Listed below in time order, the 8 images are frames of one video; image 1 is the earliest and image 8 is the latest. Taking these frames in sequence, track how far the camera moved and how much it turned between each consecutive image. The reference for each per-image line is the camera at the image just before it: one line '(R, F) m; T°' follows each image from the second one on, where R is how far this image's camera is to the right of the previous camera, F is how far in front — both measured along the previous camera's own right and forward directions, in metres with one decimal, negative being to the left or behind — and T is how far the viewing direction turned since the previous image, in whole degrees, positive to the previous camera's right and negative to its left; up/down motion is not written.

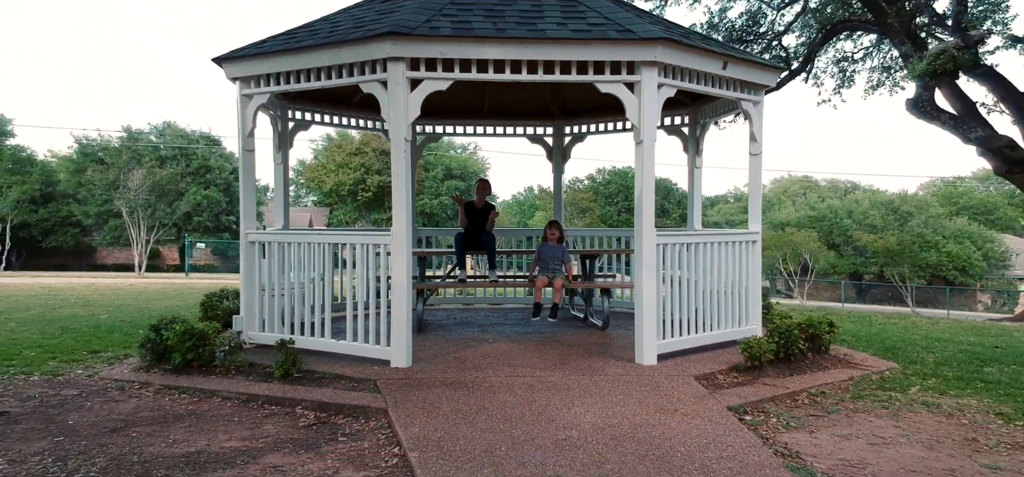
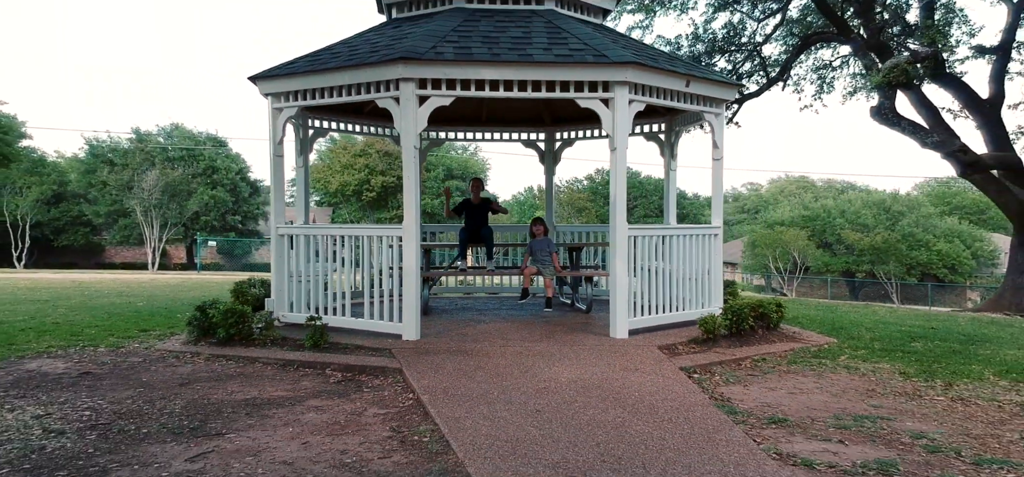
(+0.1, -1.1) m; 0°
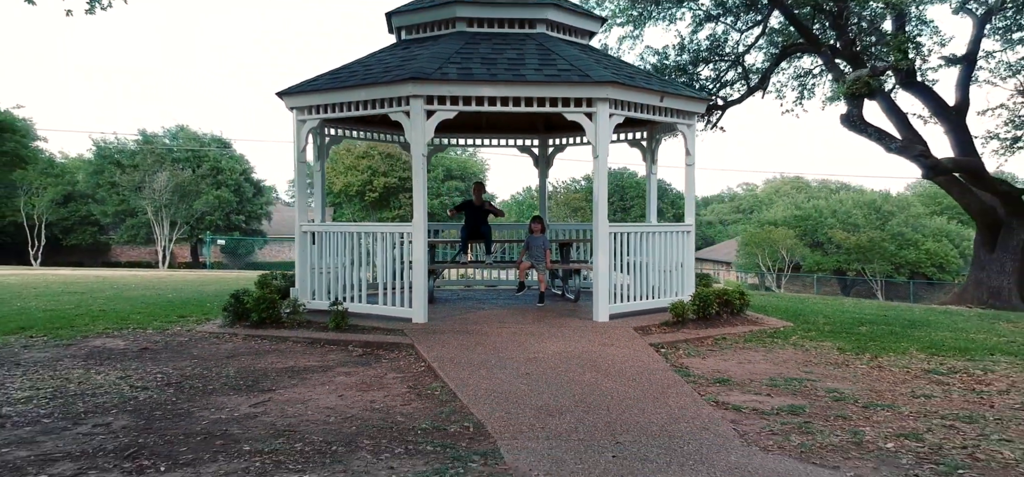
(0.0, -1.1) m; 0°
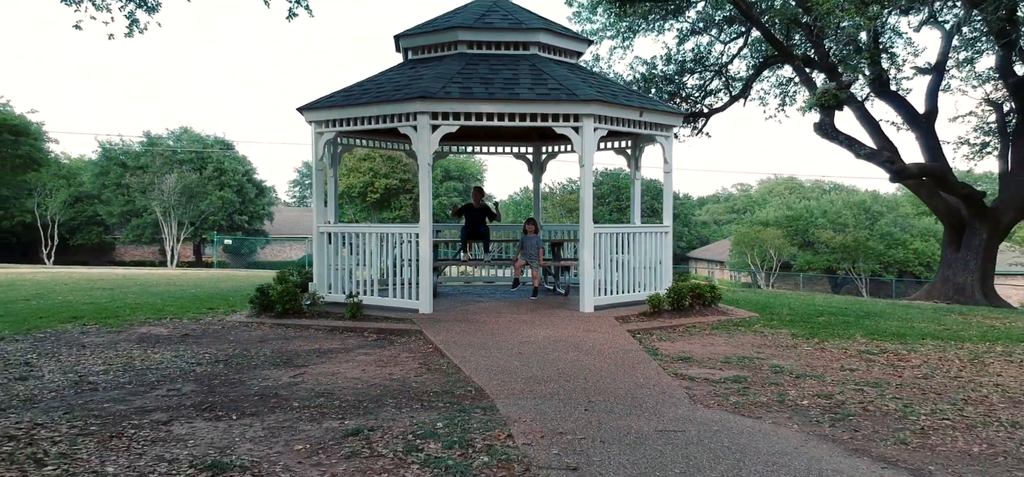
(0.0, -1.0) m; 0°
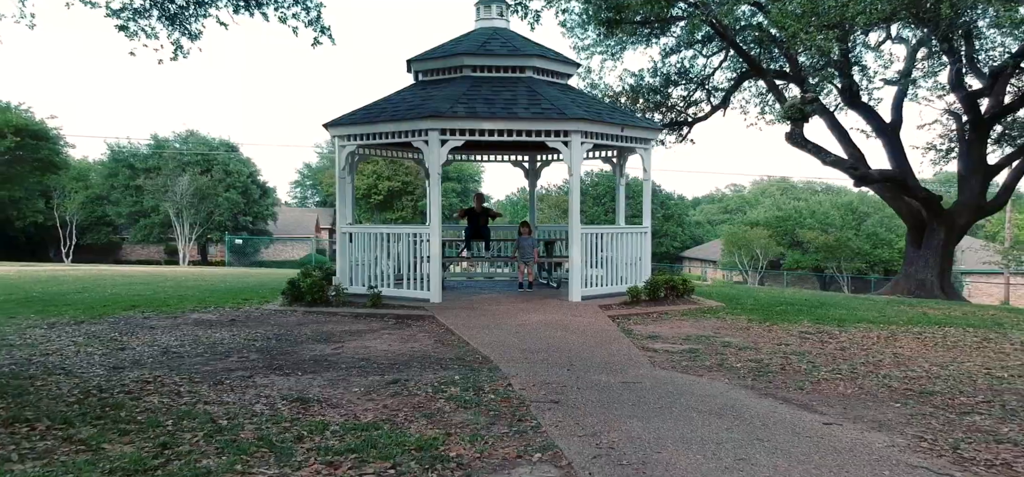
(0.0, -1.4) m; 0°
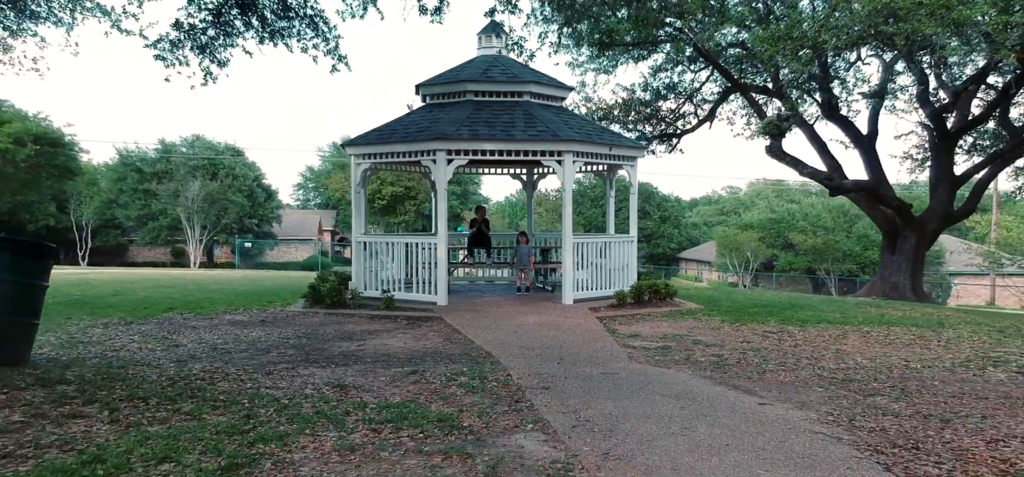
(0.0, -1.2) m; 0°
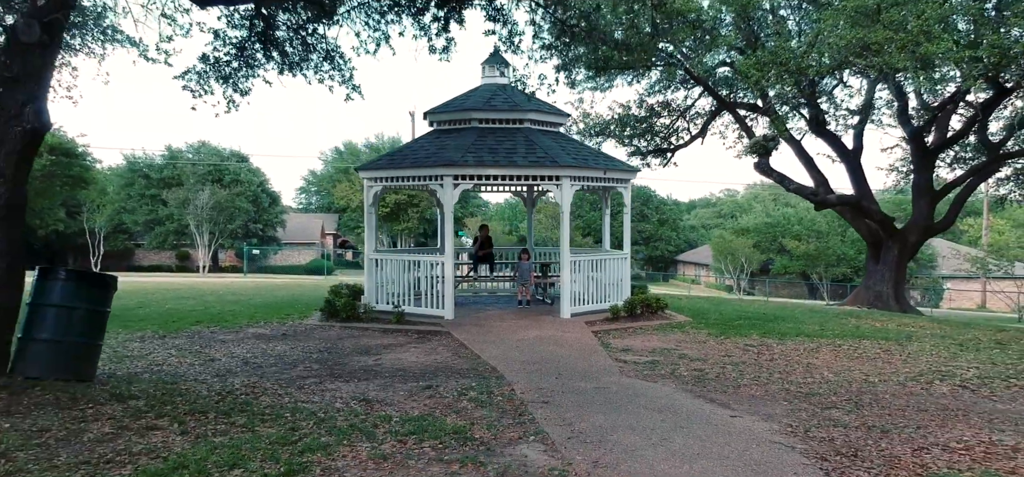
(0.0, -0.9) m; 0°
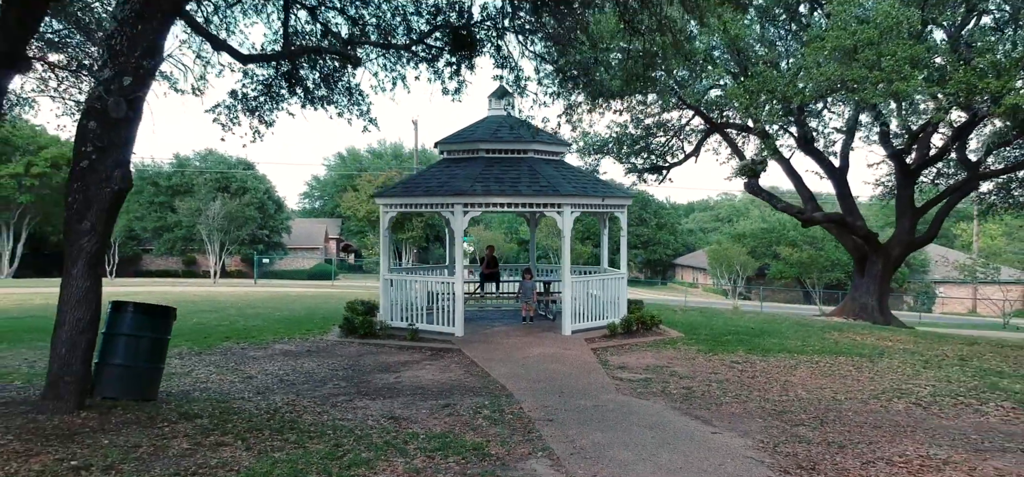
(-0.1, -1.0) m; 0°
